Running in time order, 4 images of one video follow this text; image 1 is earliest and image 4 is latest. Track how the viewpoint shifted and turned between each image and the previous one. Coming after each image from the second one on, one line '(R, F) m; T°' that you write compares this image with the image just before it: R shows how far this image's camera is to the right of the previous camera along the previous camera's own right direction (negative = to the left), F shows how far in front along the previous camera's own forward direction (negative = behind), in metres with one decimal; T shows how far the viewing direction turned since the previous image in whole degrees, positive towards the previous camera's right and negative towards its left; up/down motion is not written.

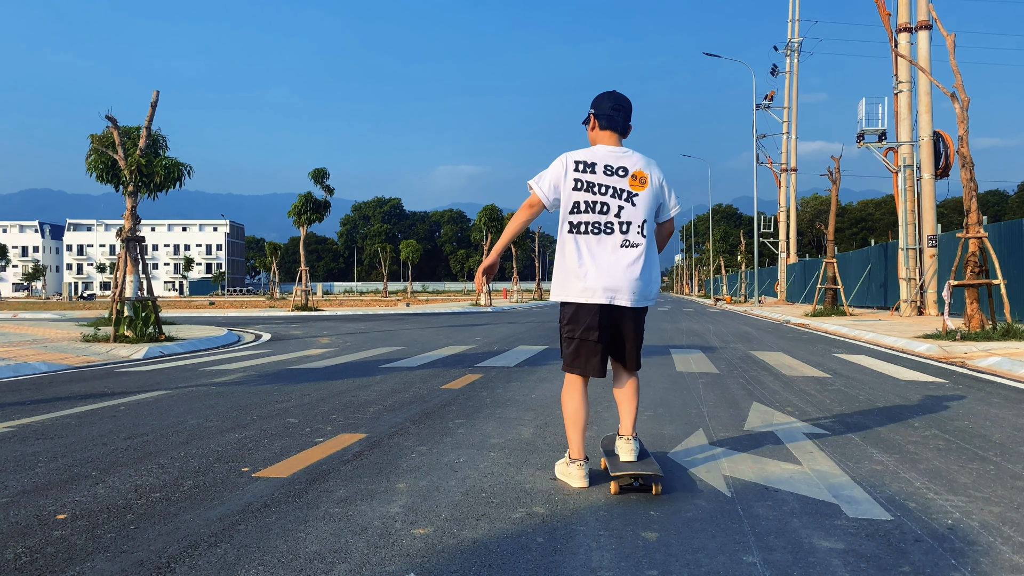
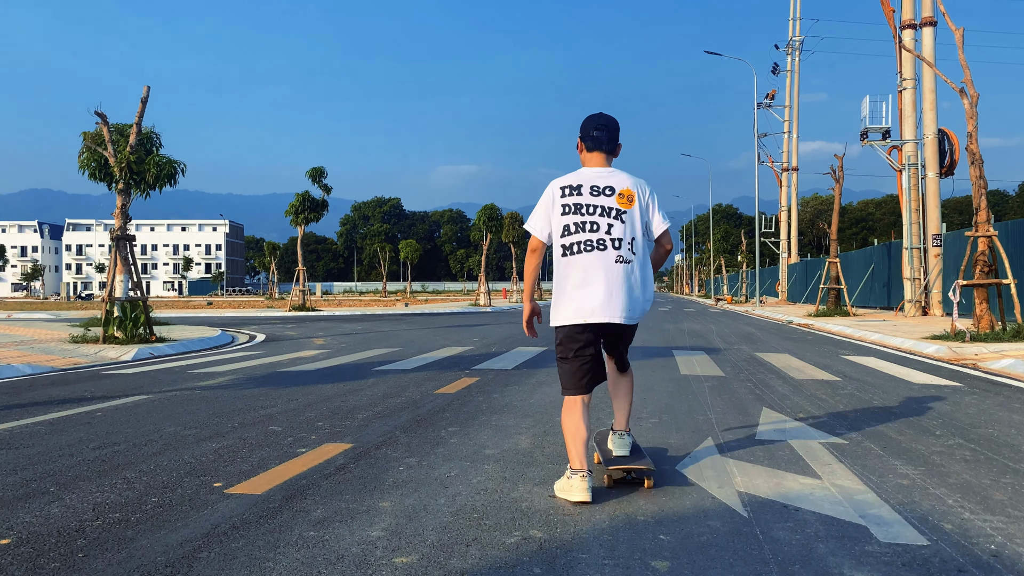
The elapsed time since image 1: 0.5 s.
(0.0, +0.3) m; 0°
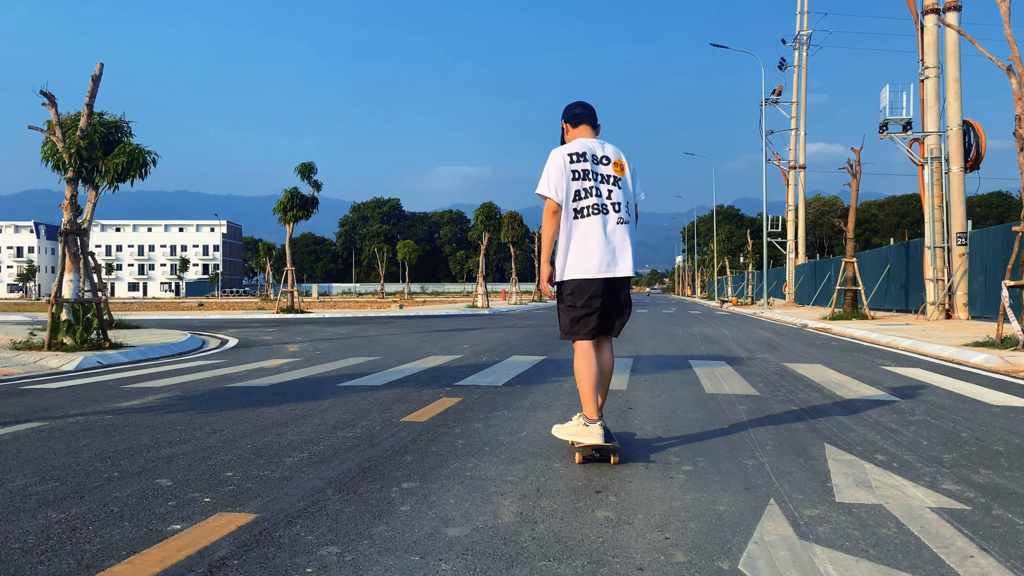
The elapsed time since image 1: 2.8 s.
(+0.1, +1.4) m; 0°
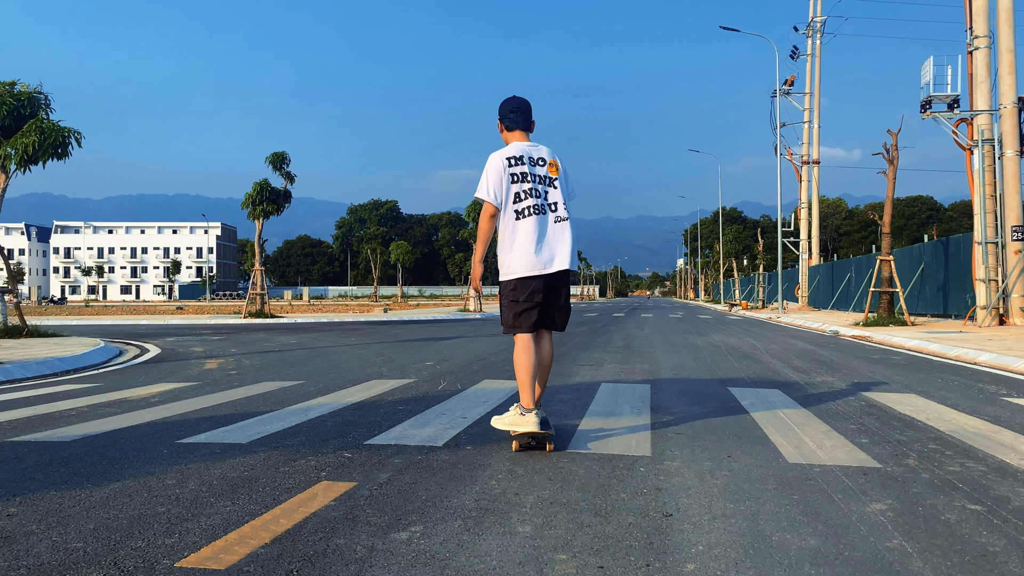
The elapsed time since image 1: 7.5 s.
(+0.3, +2.7) m; 0°
